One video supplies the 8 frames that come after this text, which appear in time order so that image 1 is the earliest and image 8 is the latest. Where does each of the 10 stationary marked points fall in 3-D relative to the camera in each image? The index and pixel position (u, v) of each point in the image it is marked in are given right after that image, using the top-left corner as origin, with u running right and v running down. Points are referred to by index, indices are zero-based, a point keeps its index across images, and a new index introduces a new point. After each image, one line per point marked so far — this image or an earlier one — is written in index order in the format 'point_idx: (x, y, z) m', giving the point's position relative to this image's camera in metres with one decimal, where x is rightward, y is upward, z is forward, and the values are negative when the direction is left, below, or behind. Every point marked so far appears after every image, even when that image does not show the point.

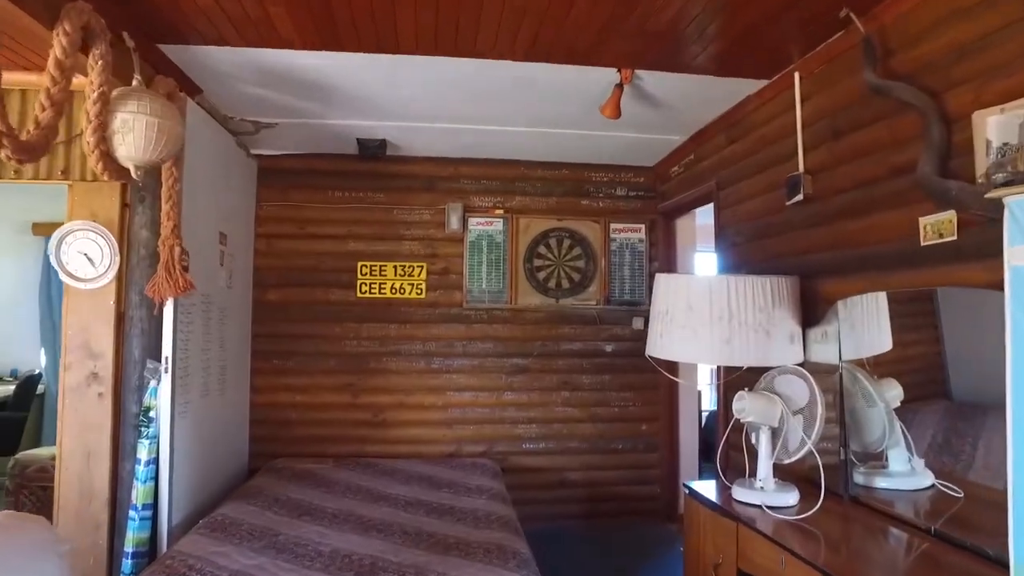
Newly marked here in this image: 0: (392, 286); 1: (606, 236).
0: (-0.8, 0.0, +4.3) m
1: (+0.6, +0.4, +4.4) m
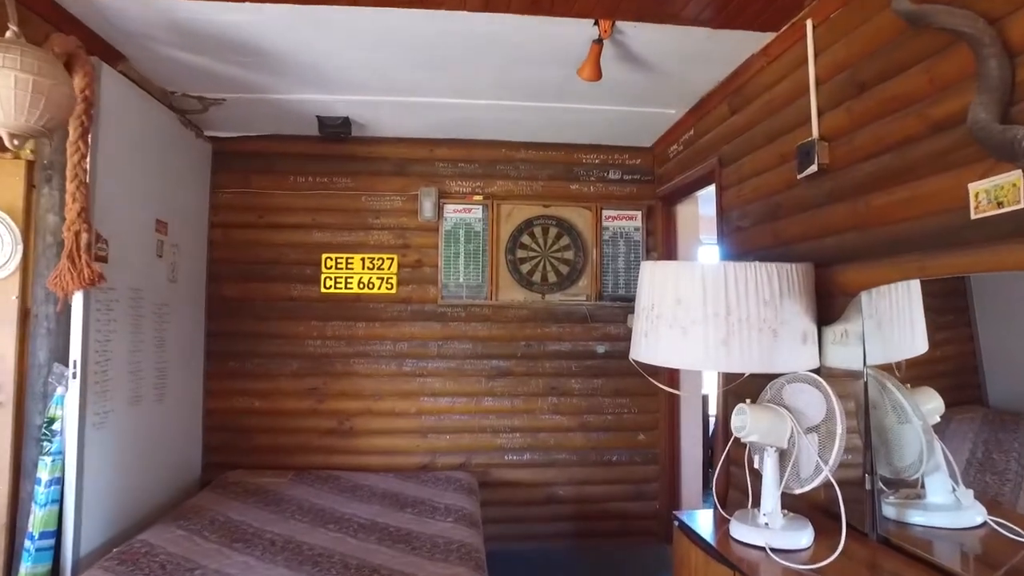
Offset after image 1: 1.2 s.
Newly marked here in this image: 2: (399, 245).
0: (-0.9, 0.0, +3.9) m
1: (+0.5, +0.4, +4.0) m
2: (-0.7, +0.3, +3.9) m
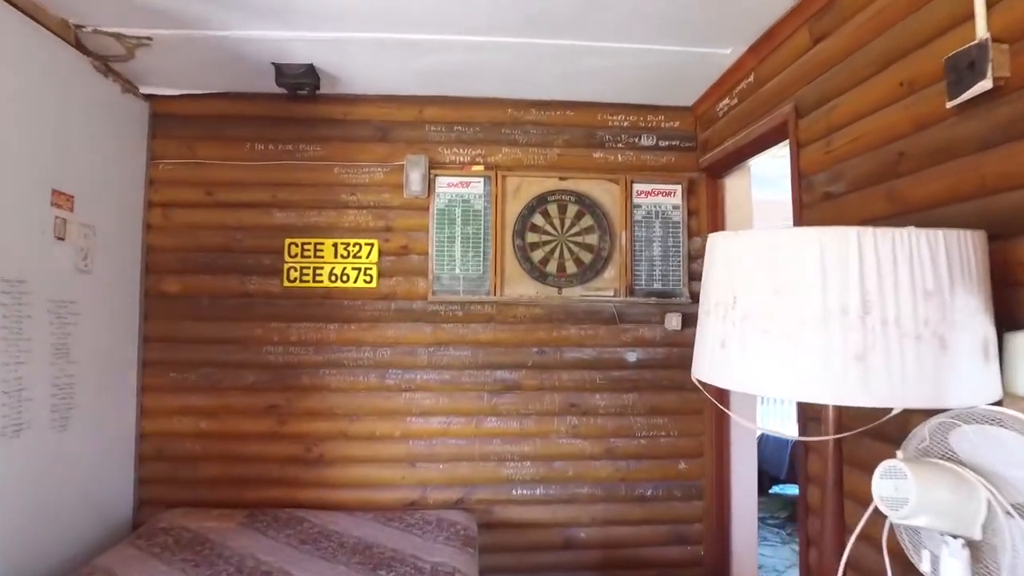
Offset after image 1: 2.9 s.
0: (-0.8, +0.1, +3.1) m
1: (+0.6, +0.4, +3.2) m
2: (-0.6, +0.3, +3.2) m
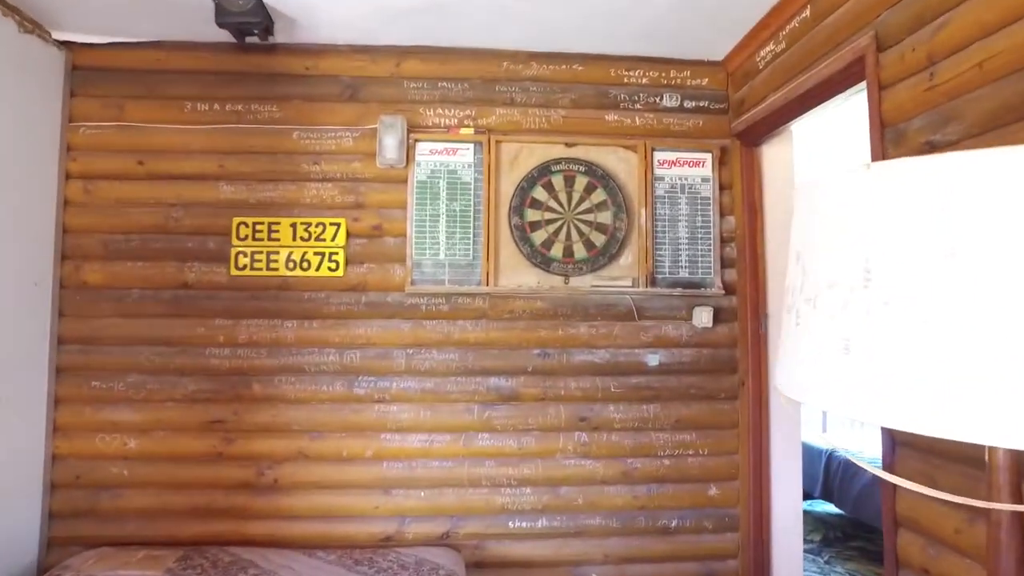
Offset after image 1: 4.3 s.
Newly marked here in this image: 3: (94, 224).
0: (-0.9, +0.1, +2.6) m
1: (+0.5, +0.5, +2.7) m
2: (-0.6, +0.3, +2.6) m
3: (-1.6, +0.2, +2.6) m
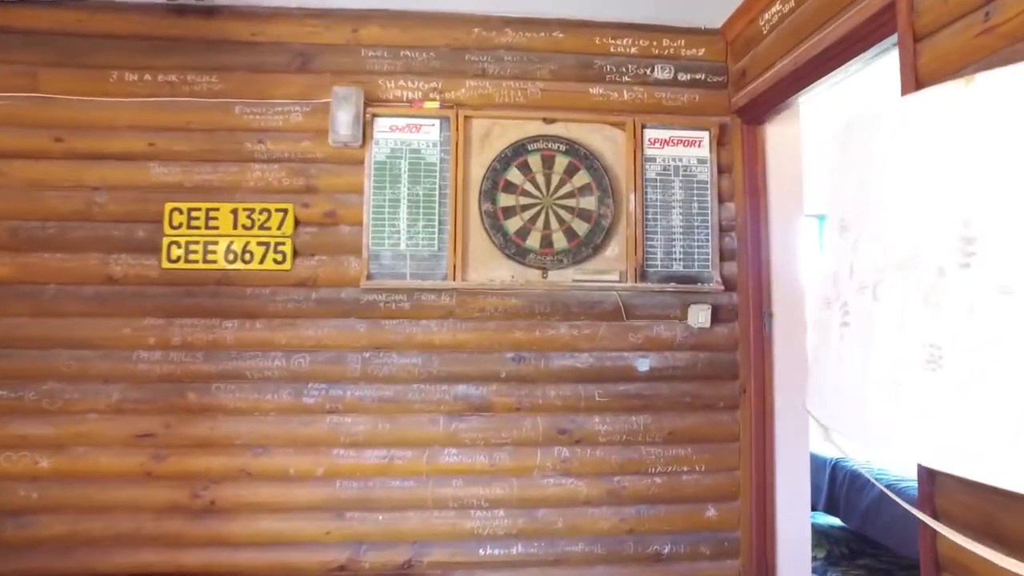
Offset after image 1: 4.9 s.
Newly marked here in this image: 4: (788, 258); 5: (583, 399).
0: (-1.0, +0.1, +2.3) m
1: (+0.4, +0.5, +2.4) m
2: (-0.7, +0.3, +2.3) m
3: (-1.7, +0.3, +2.3) m
4: (+1.0, +0.1, +2.4) m
5: (+0.2, -0.4, +2.3) m
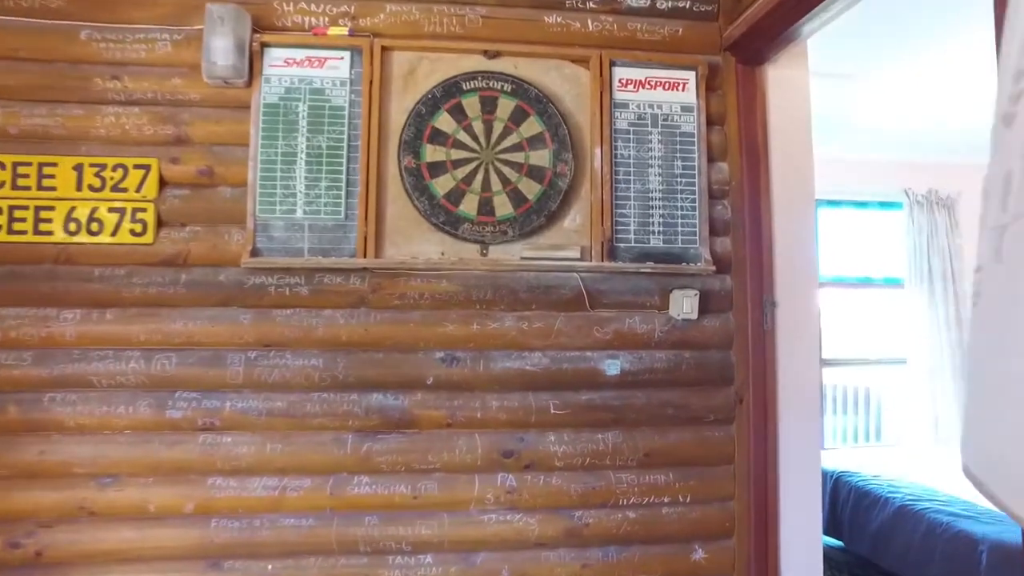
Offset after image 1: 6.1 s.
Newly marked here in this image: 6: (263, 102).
0: (-1.1, +0.2, +1.7) m
1: (+0.3, +0.5, +1.8) m
2: (-0.9, +0.4, +1.8) m
3: (-1.9, +0.3, +1.7) m
4: (+0.8, +0.2, +1.9) m
5: (+0.1, -0.3, +1.8) m
6: (-0.7, +0.5, +1.8) m
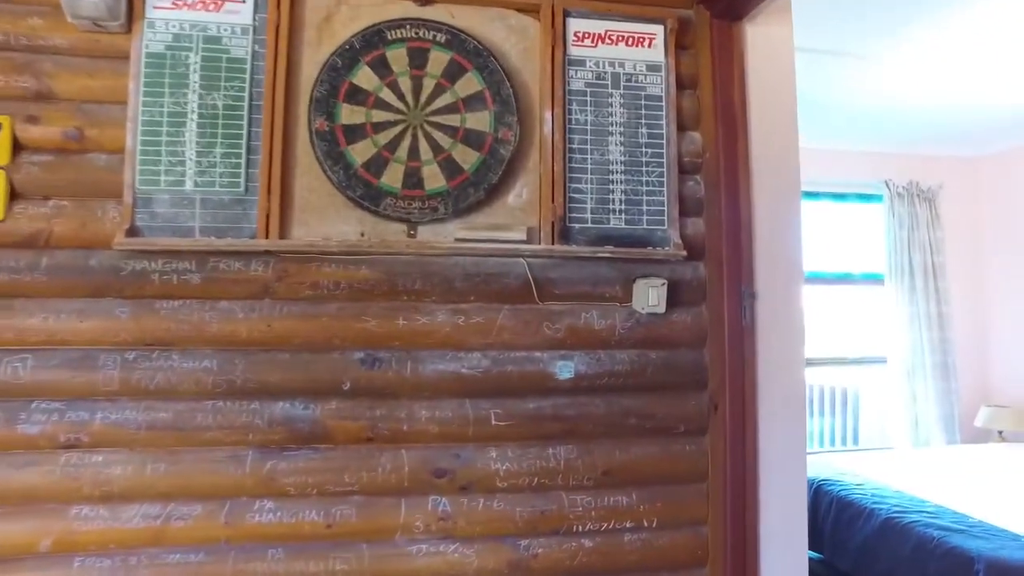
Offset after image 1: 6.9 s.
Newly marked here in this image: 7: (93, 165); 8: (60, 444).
0: (-1.3, +0.2, +1.4) m
1: (+0.1, +0.6, +1.6) m
2: (-1.1, +0.4, +1.5) m
3: (-2.0, +0.3, +1.4) m
4: (+0.7, +0.2, +1.7) m
5: (-0.1, -0.3, +1.5) m
6: (-0.8, +0.5, +1.5) m
7: (-0.9, +0.3, +1.5) m
8: (-1.0, -0.3, +1.4) m
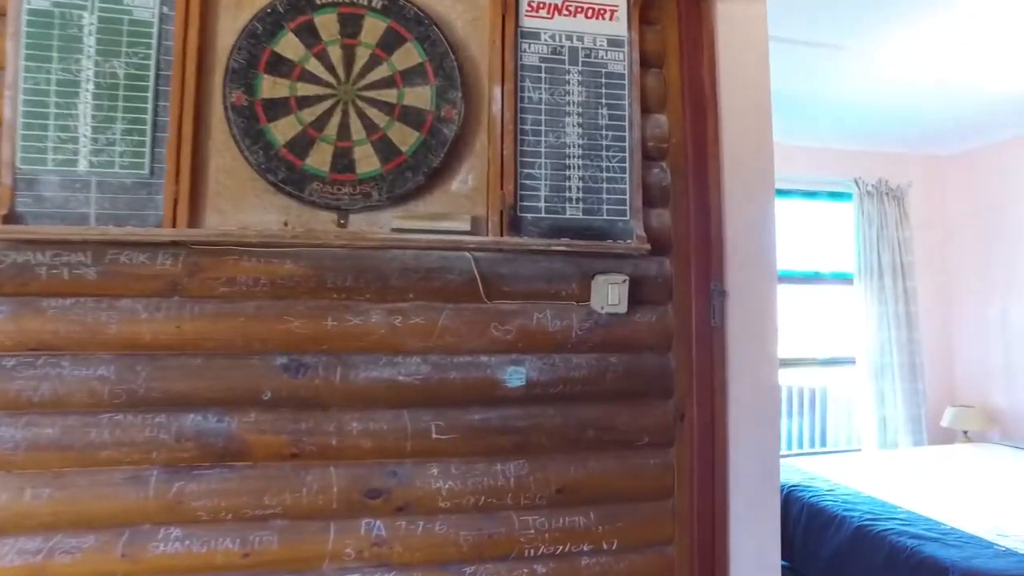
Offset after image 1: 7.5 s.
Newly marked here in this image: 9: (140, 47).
0: (-1.4, +0.2, +1.2) m
1: (0.0, +0.6, +1.4) m
2: (-1.2, +0.4, +1.3) m
3: (-2.1, +0.4, +1.1) m
4: (+0.5, +0.2, +1.5) m
5: (-0.2, -0.3, +1.3) m
6: (-0.9, +0.5, +1.3) m
7: (-1.0, +0.3, +1.3) m
8: (-1.1, -0.3, +1.2) m
9: (-0.7, +0.5, +1.3) m
